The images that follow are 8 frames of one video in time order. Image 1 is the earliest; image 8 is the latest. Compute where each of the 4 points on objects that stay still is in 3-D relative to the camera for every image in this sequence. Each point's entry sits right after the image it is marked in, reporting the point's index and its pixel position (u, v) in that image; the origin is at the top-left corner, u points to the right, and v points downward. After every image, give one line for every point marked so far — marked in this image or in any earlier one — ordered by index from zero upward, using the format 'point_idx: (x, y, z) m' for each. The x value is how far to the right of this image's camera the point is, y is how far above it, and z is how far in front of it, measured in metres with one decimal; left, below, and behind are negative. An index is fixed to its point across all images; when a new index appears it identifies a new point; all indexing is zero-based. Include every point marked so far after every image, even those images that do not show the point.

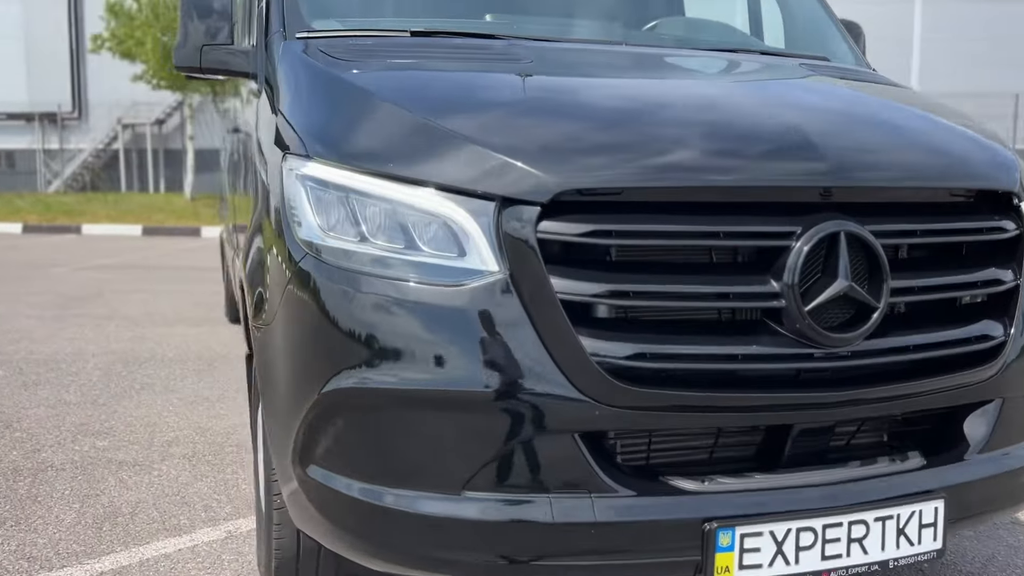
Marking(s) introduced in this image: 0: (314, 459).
0: (-0.4, -0.3, +2.0) m
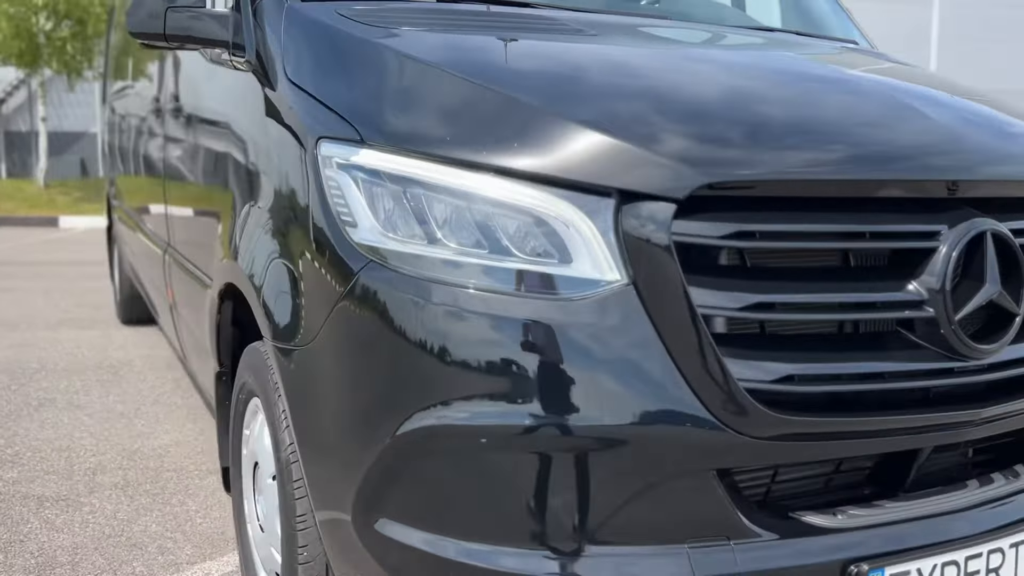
0: (-0.2, -0.4, +1.6) m
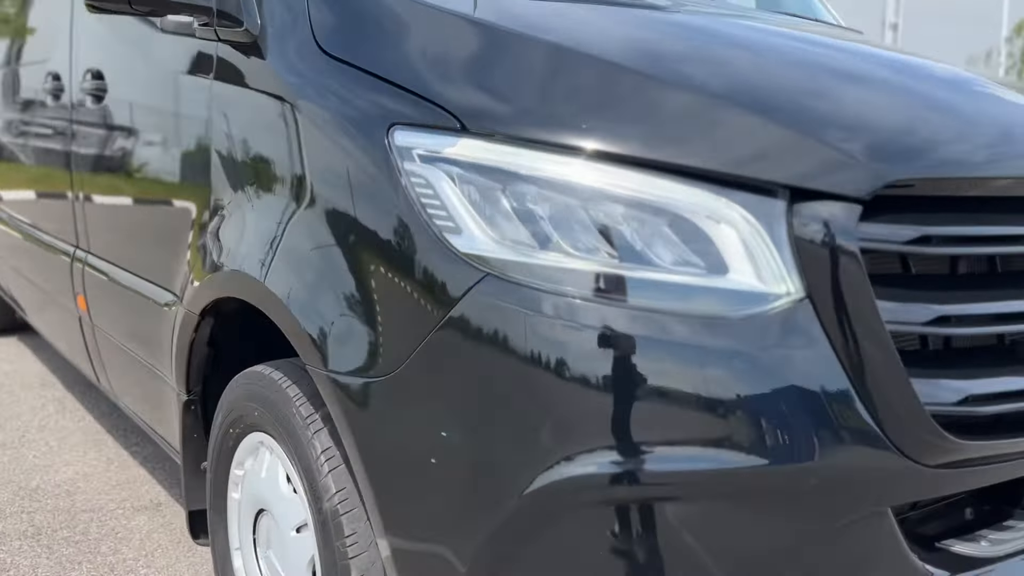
0: (0.0, -0.4, +1.4) m
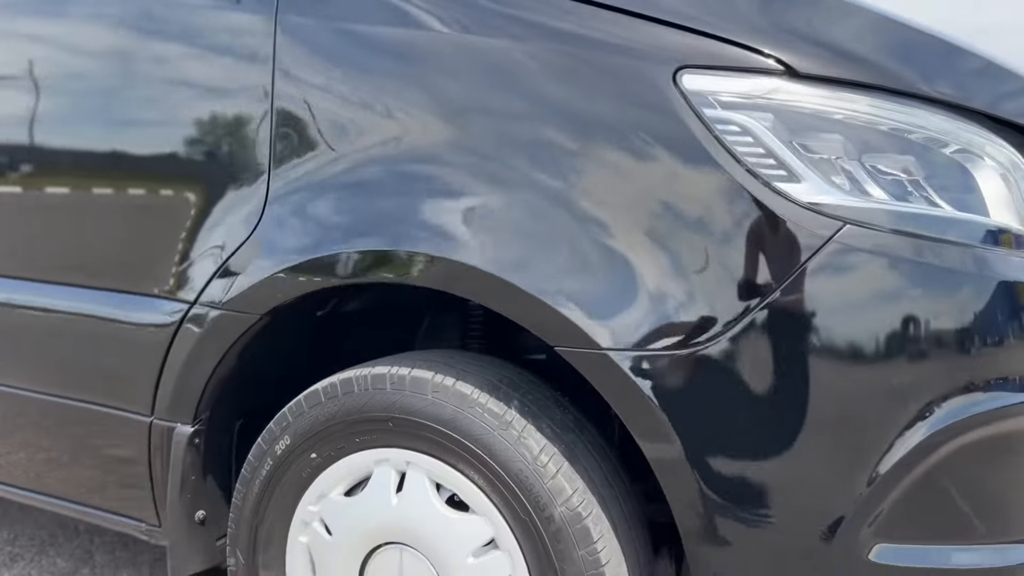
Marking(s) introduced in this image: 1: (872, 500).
0: (+0.5, -0.3, +1.3) m
1: (+0.5, -0.3, +1.3) m
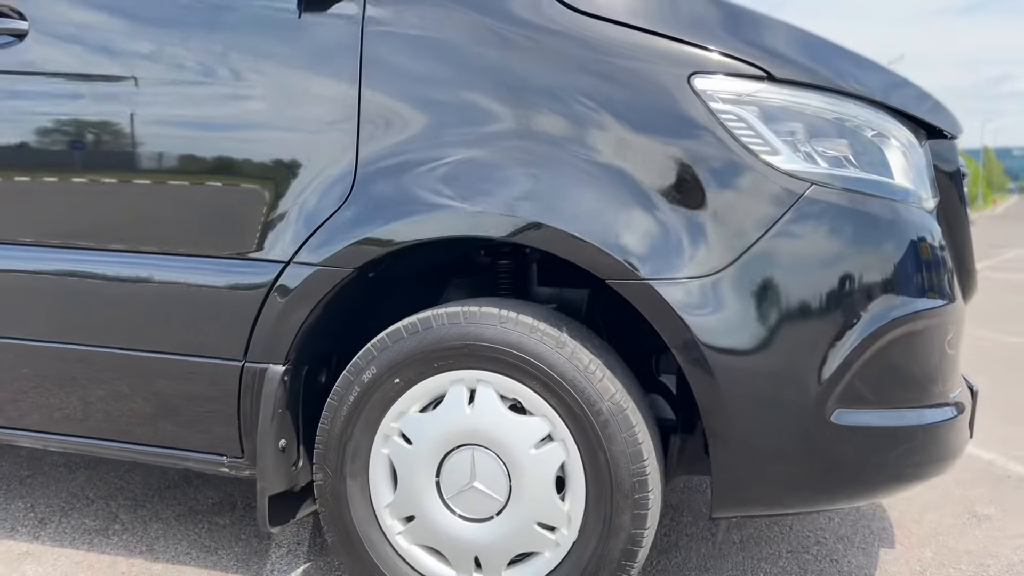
0: (+0.6, -0.2, +1.8) m
1: (+0.7, -0.2, +1.8) m
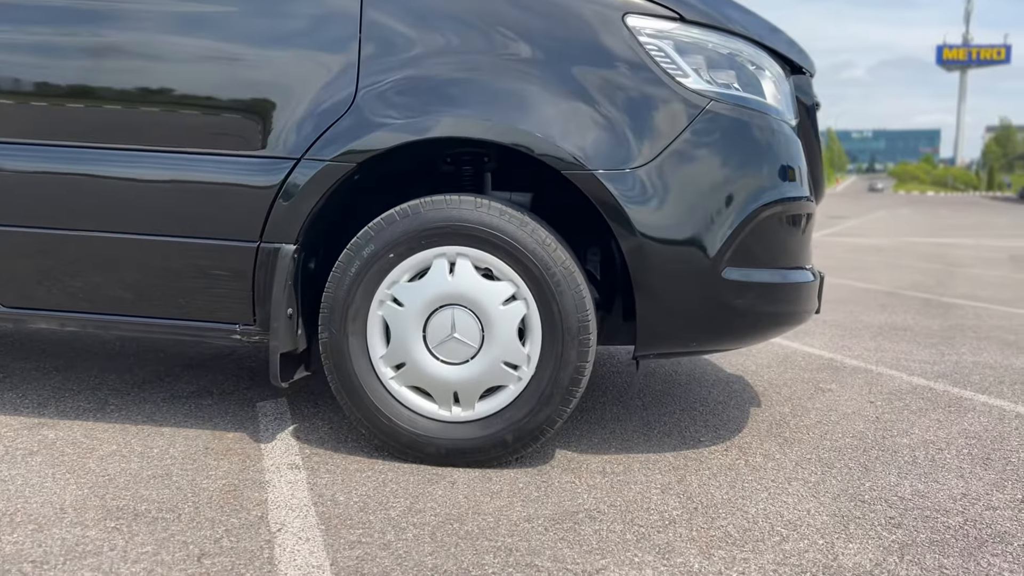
0: (+0.5, +0.1, +2.5) m
1: (+0.6, +0.1, +2.5) m
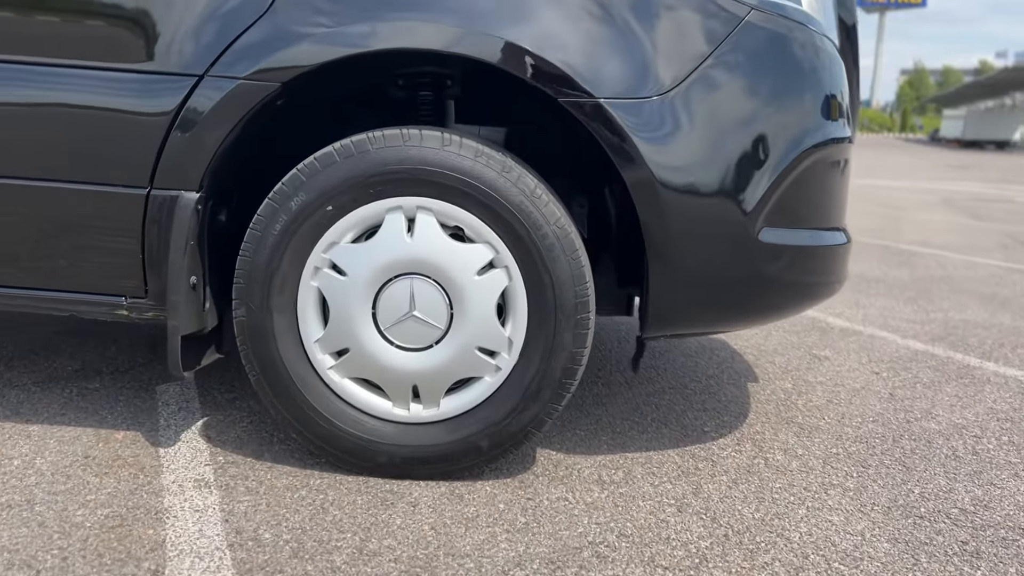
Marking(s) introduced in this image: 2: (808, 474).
0: (+0.5, +0.2, +1.9) m
1: (+0.5, +0.2, +2.0) m
2: (+0.7, -0.4, +2.2) m
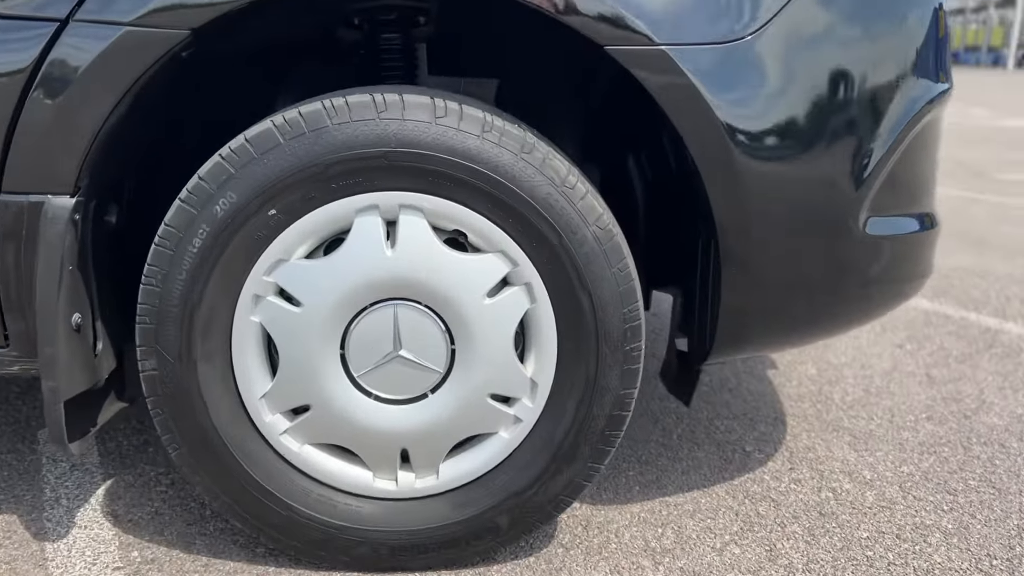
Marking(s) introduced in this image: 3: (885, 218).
0: (+0.5, +0.1, +1.4) m
1: (+0.6, +0.2, +1.5) m
2: (+0.7, -0.4, +1.7) m
3: (+0.6, +0.1, +1.5) m
